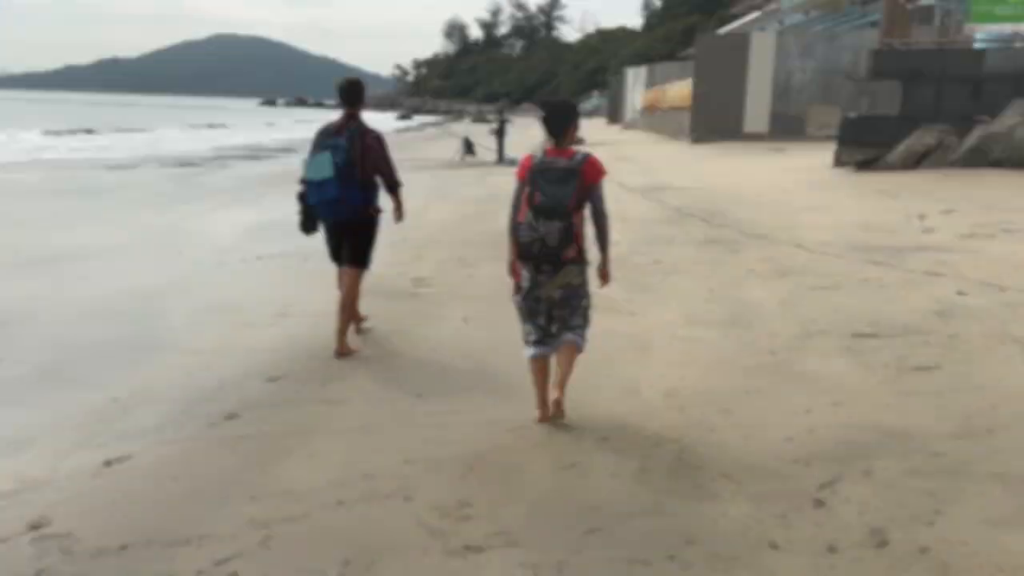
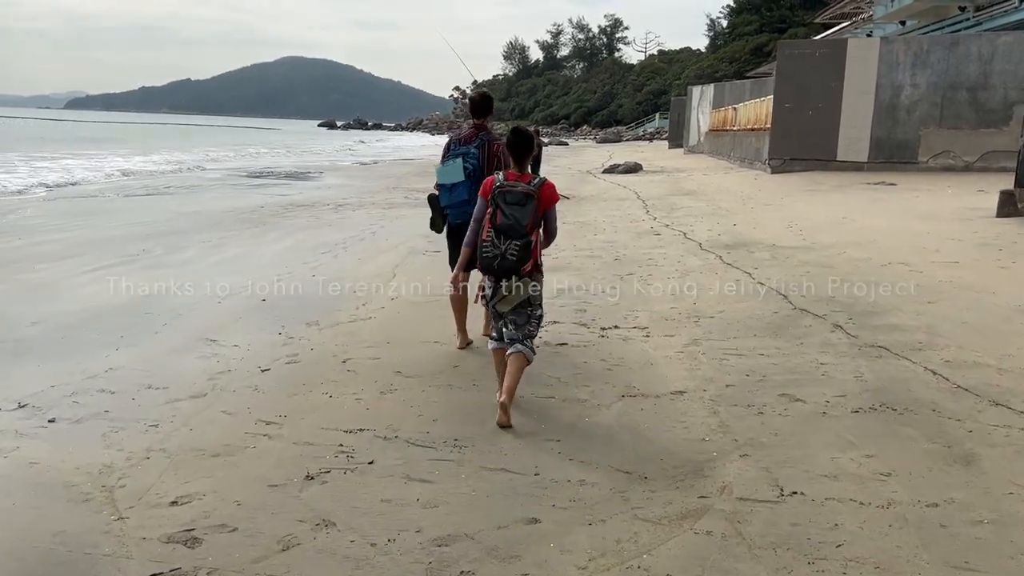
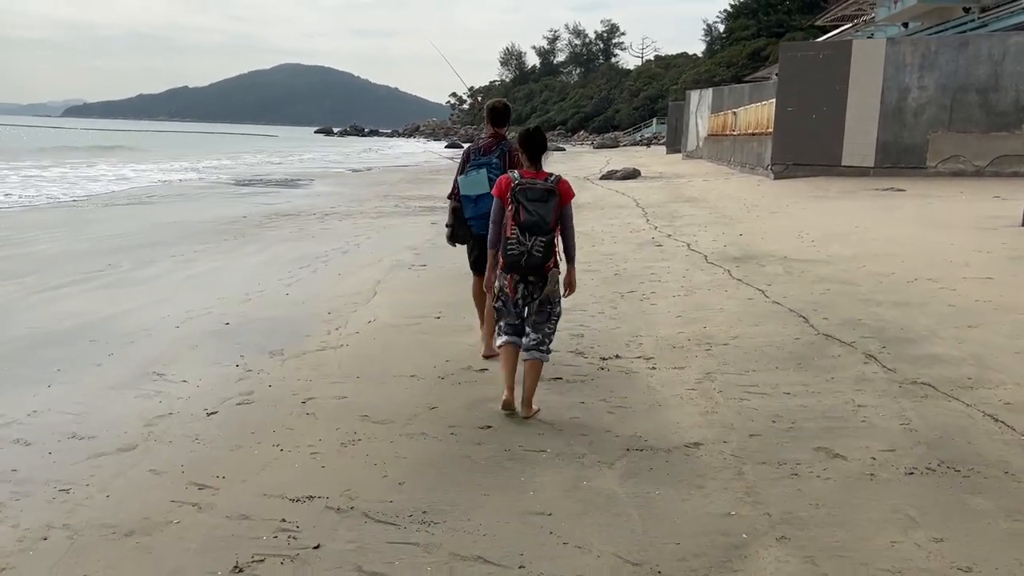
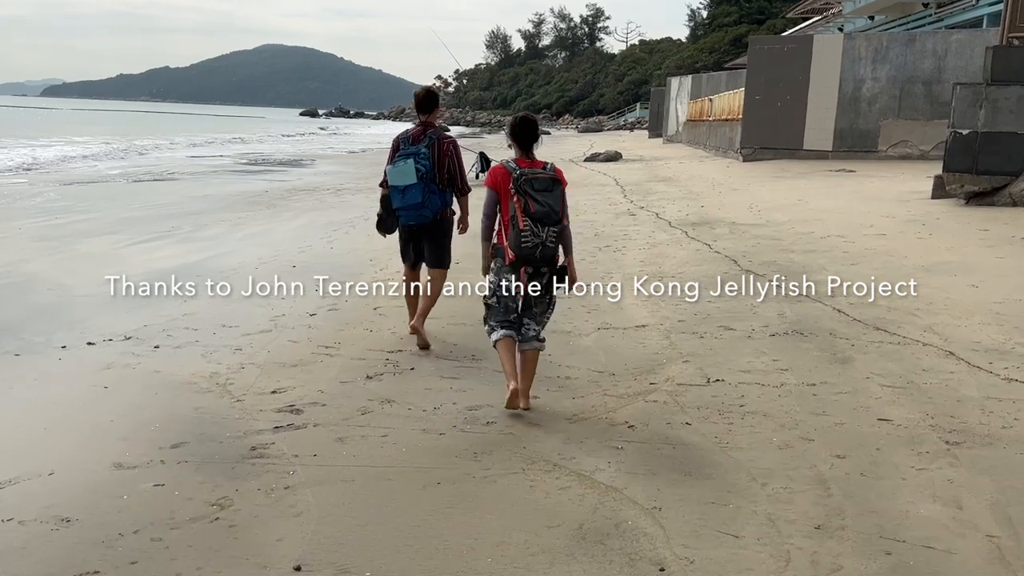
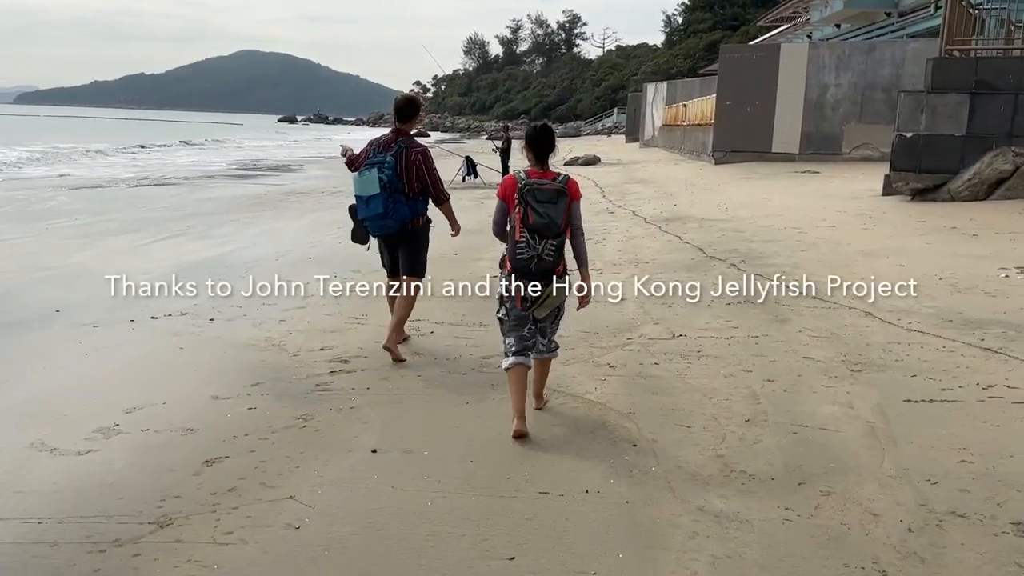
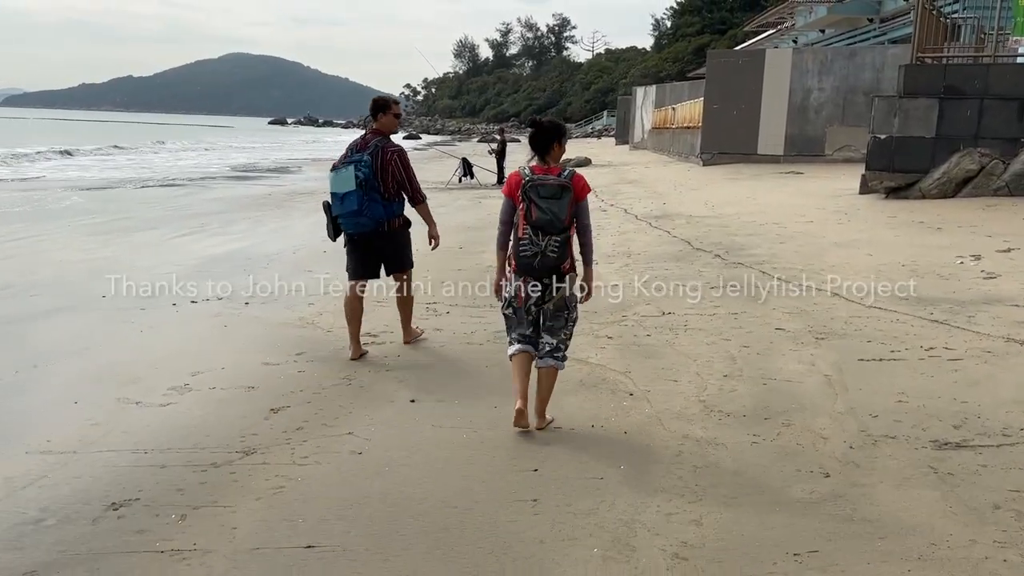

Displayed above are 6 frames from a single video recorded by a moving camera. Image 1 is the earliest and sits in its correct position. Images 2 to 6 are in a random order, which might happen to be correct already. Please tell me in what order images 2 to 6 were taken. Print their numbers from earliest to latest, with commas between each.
6, 5, 4, 2, 3
